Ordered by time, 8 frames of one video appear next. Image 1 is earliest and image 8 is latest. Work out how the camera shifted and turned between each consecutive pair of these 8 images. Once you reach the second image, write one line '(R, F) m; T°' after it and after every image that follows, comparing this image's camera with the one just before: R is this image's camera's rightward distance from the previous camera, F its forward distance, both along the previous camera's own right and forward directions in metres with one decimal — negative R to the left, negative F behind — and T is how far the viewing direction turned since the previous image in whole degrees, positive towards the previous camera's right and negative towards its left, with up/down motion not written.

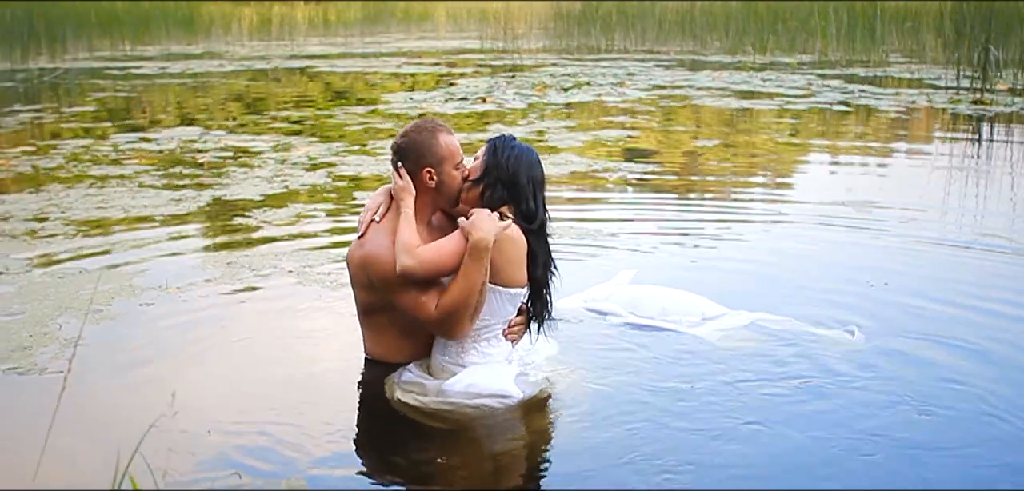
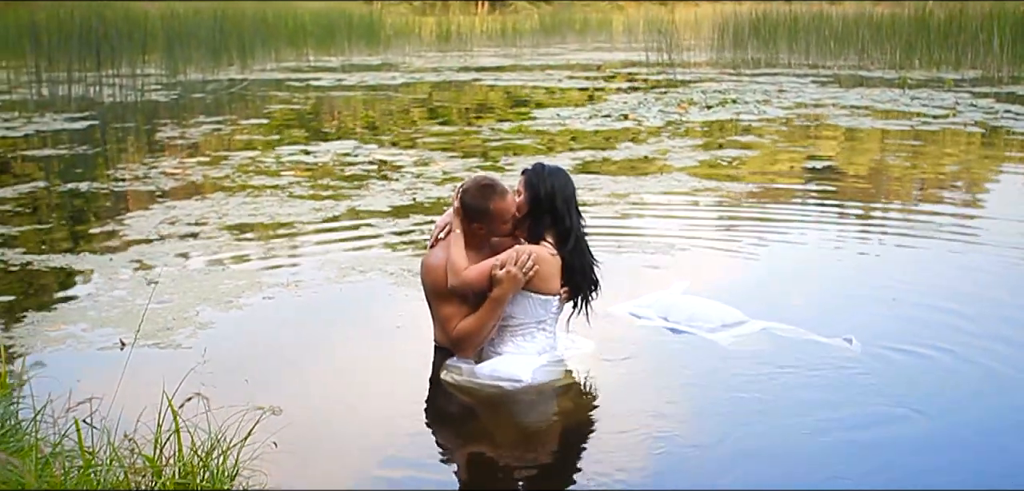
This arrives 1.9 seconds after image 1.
(+0.3, -0.5) m; -8°
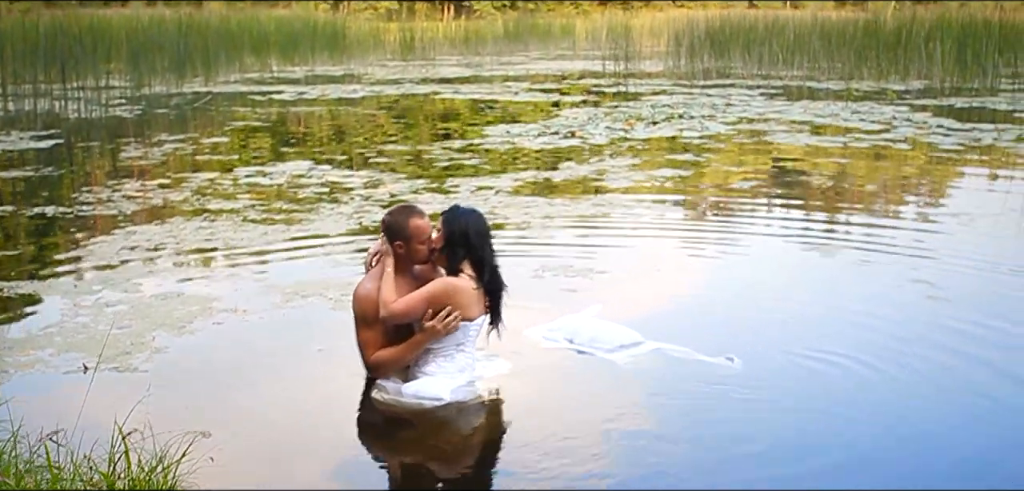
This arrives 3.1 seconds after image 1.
(+0.1, -0.4) m; +1°
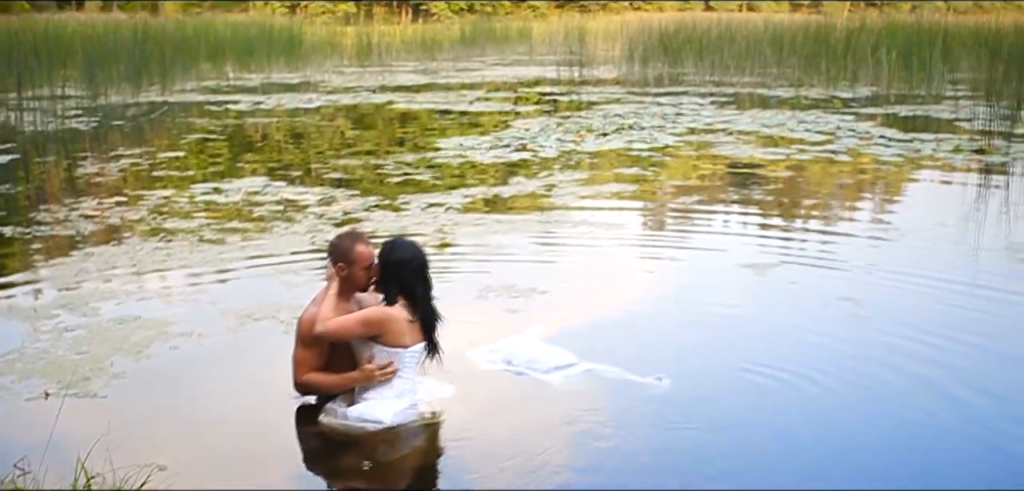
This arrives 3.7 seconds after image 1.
(+0.1, -0.2) m; +2°
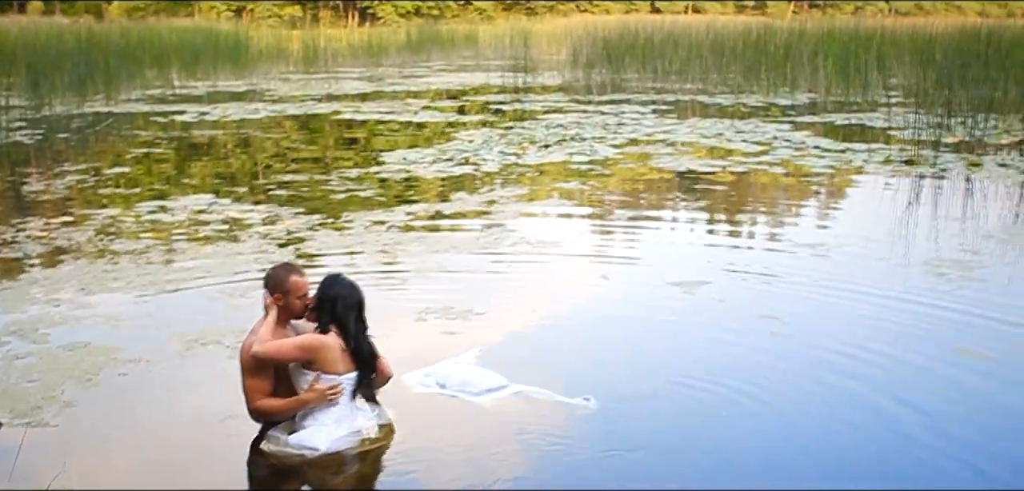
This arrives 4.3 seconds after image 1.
(0.0, -0.2) m; +2°
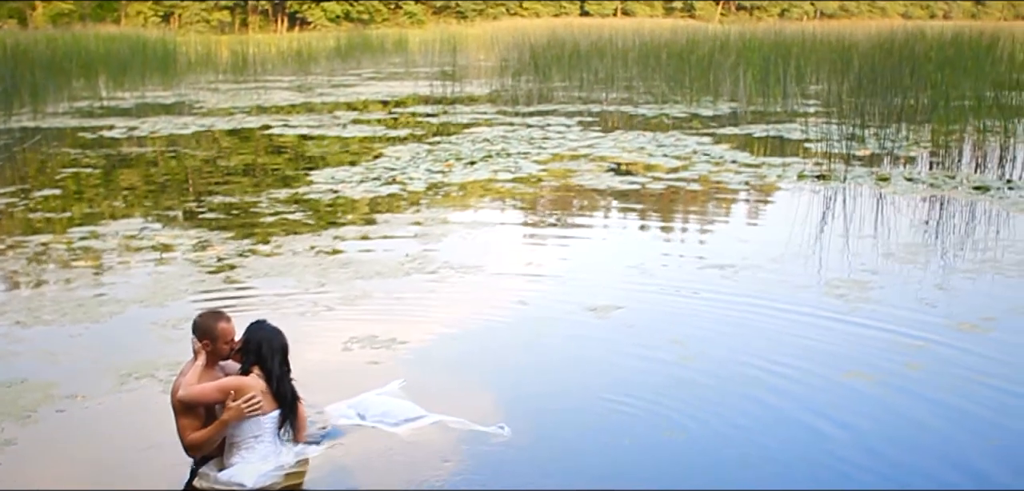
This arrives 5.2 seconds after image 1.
(+0.1, -0.3) m; +3°
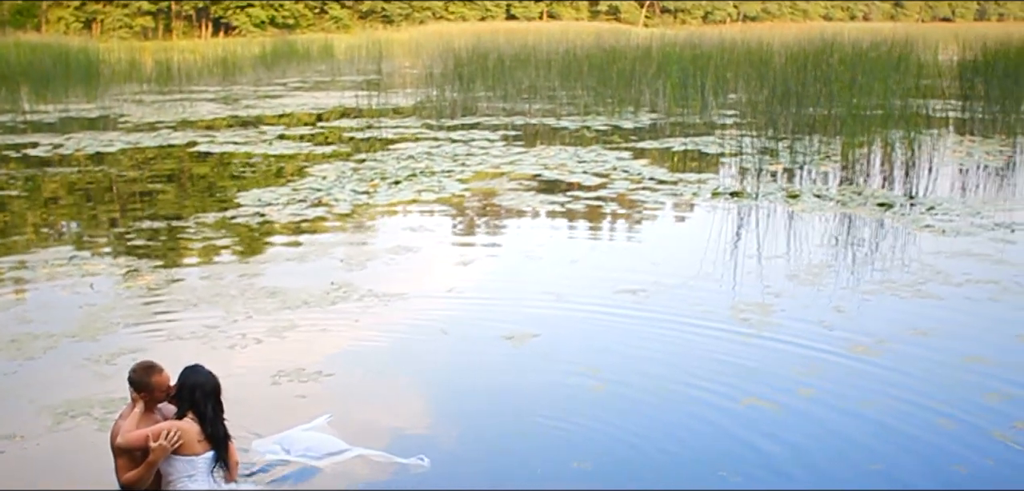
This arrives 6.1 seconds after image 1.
(0.0, -0.3) m; +3°
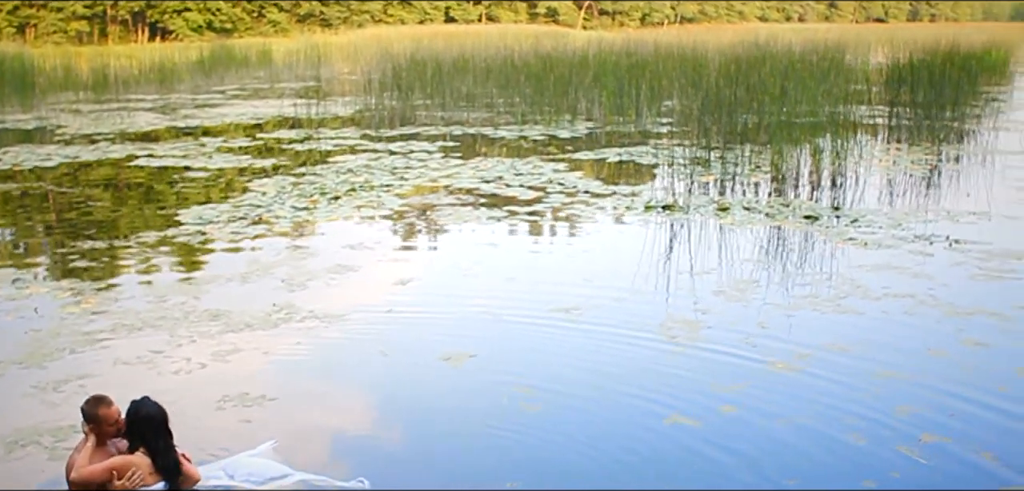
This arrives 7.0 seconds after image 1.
(0.0, -0.2) m; +3°
